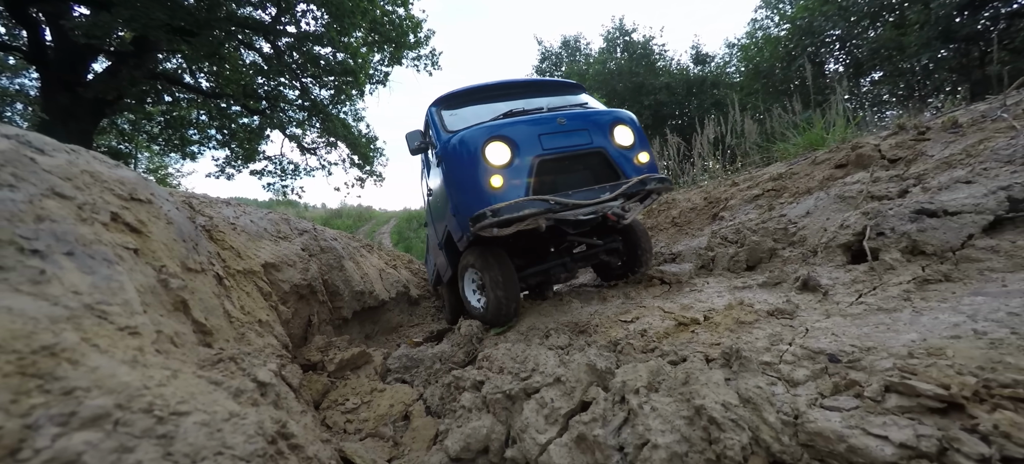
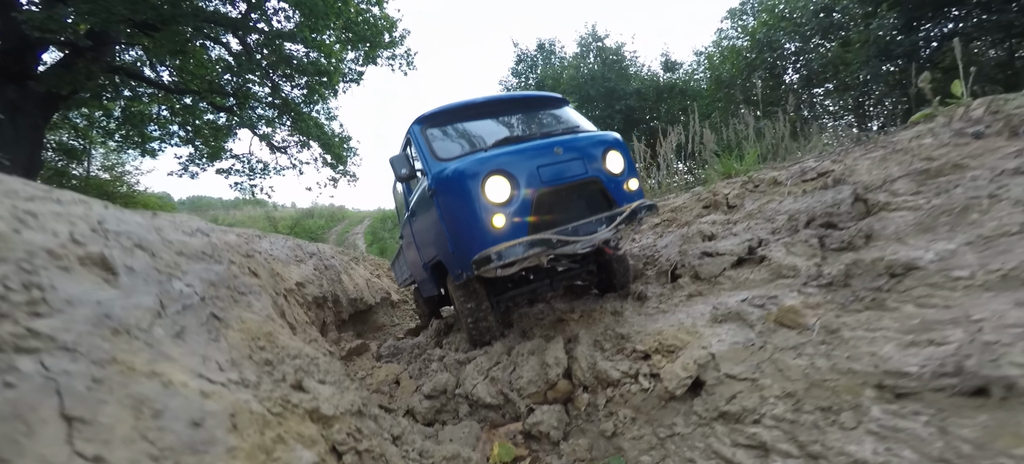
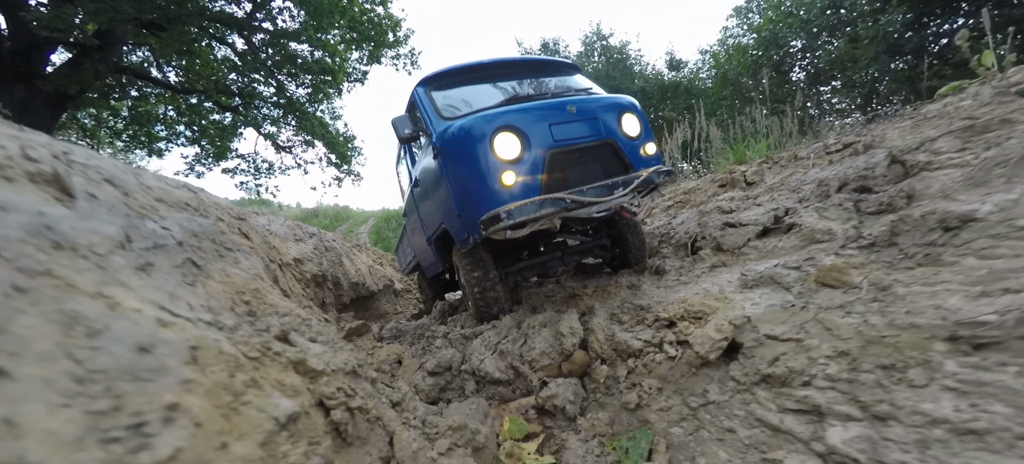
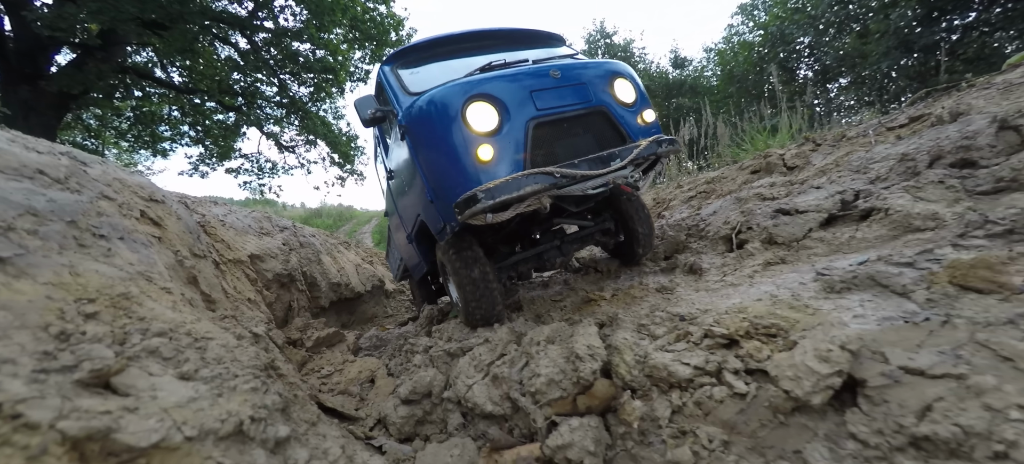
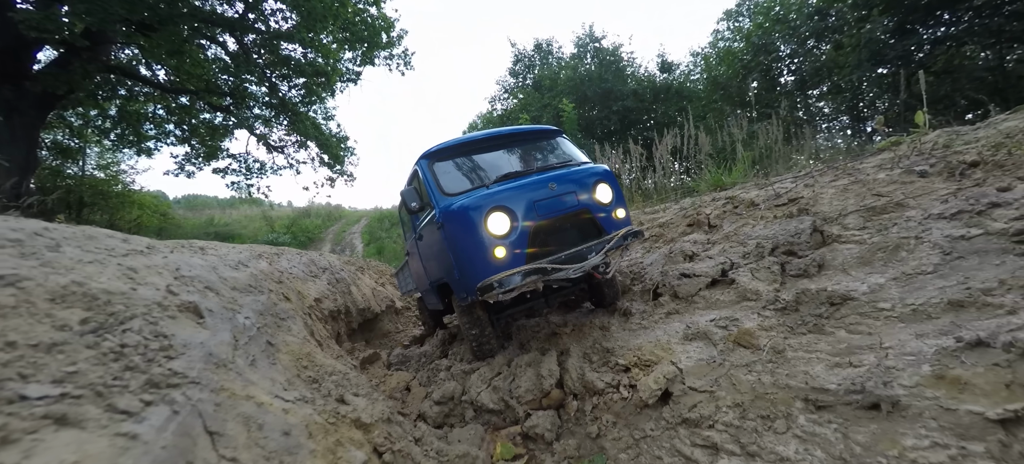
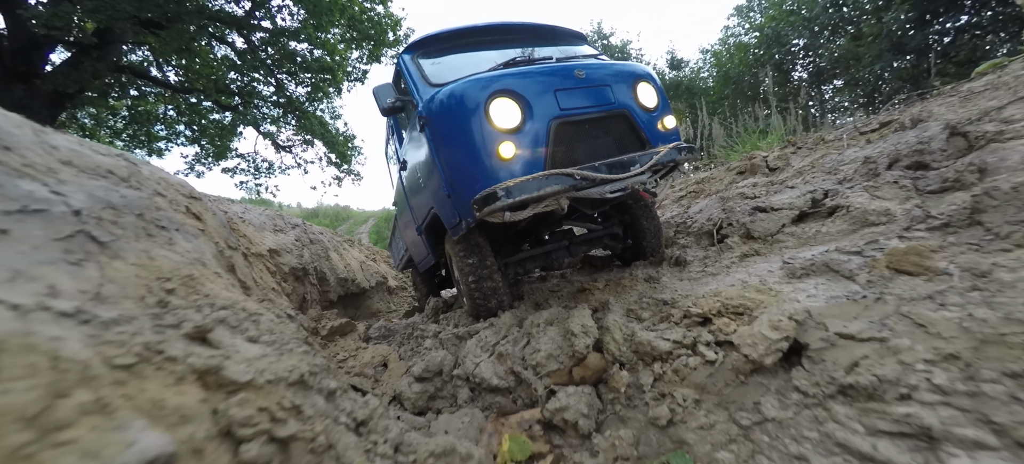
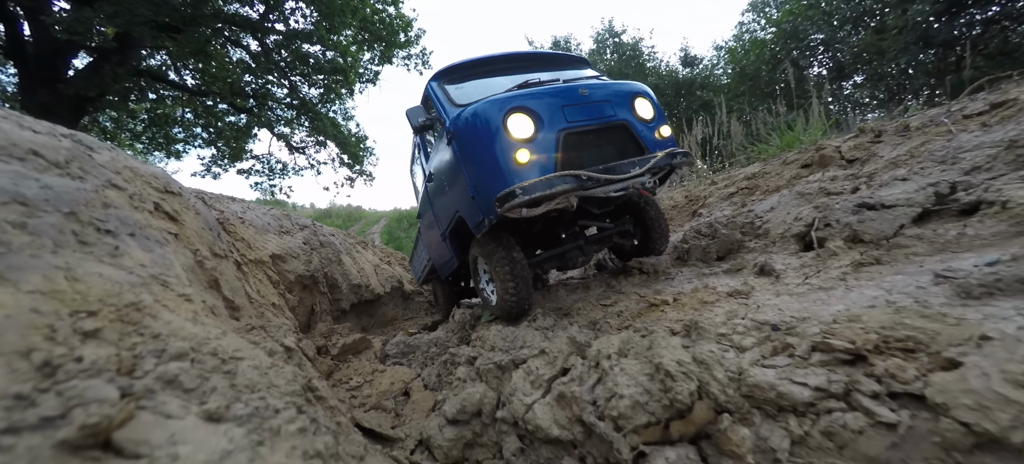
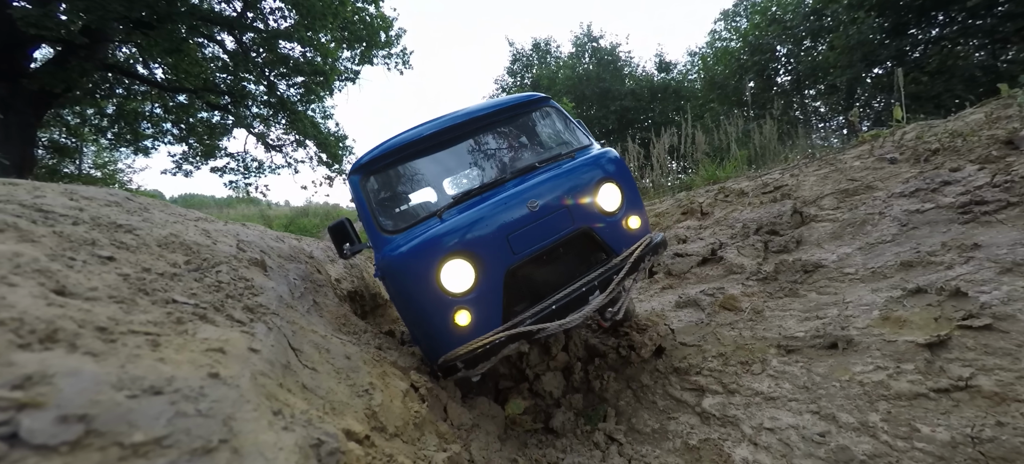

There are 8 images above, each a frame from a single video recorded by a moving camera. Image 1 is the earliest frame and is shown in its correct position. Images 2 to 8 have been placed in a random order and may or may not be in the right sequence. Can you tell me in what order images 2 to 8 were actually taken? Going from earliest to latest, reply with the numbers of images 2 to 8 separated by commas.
7, 4, 6, 3, 2, 5, 8
